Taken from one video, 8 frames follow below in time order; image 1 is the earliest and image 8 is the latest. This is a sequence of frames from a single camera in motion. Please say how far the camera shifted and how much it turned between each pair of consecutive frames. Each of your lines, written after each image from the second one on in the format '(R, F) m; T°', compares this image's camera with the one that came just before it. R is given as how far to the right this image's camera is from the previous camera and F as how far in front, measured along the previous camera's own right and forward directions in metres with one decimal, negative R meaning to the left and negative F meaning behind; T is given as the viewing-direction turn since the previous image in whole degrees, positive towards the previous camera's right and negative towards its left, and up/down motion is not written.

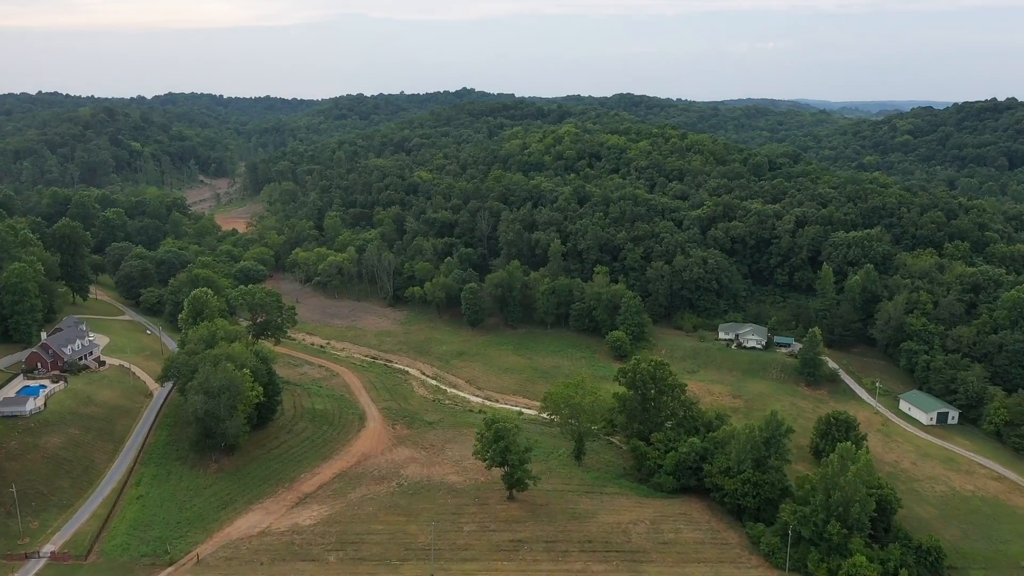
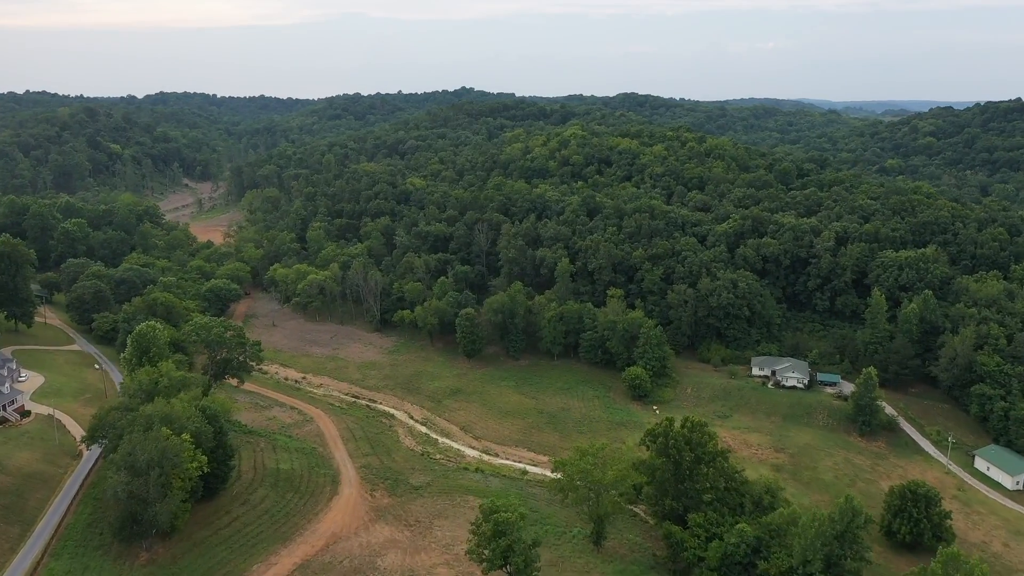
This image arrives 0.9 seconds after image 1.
(-0.2, +7.8) m; 0°
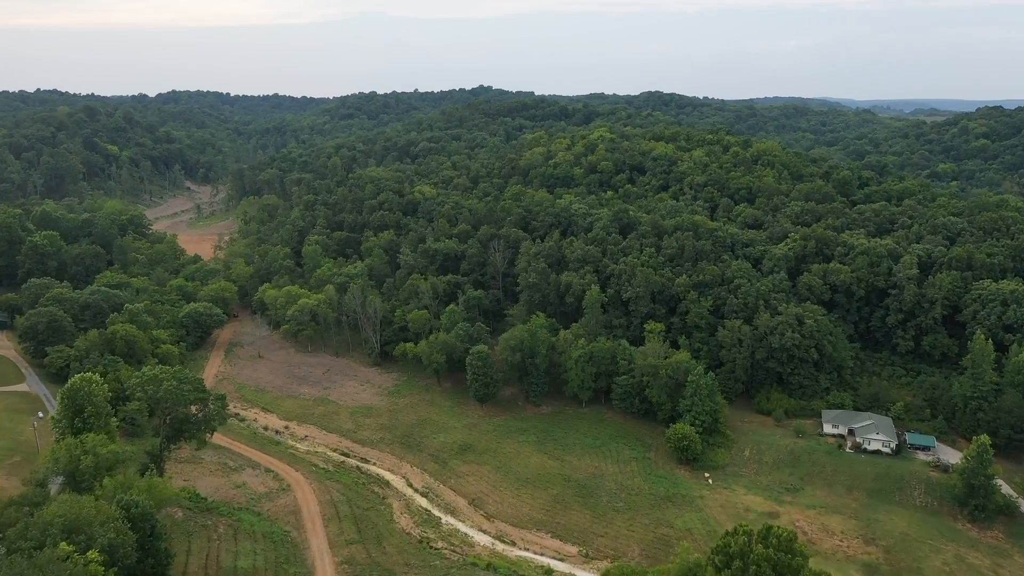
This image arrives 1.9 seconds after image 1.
(-0.2, +8.8) m; -1°
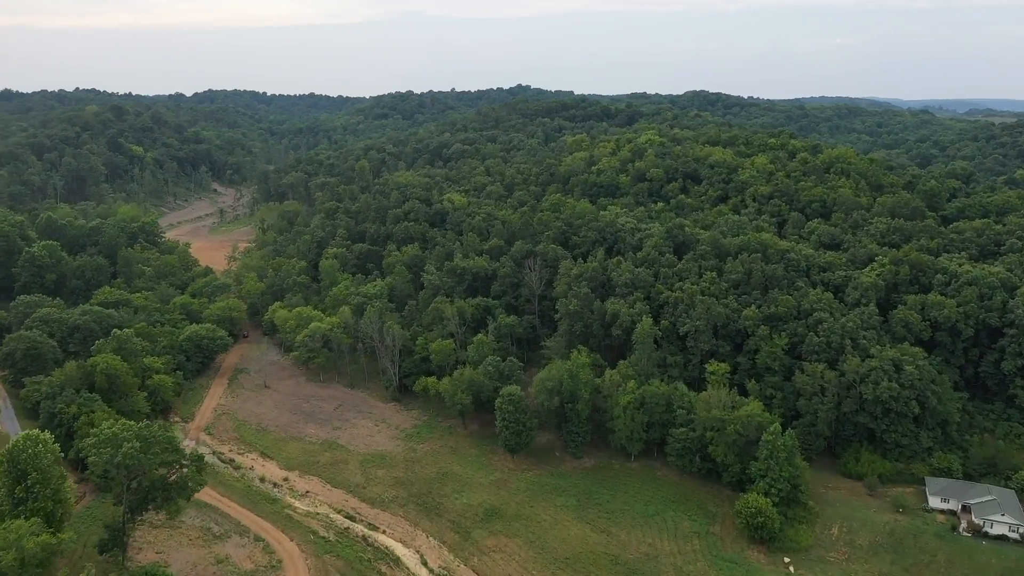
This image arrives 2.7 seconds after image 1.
(-0.1, +7.0) m; -3°
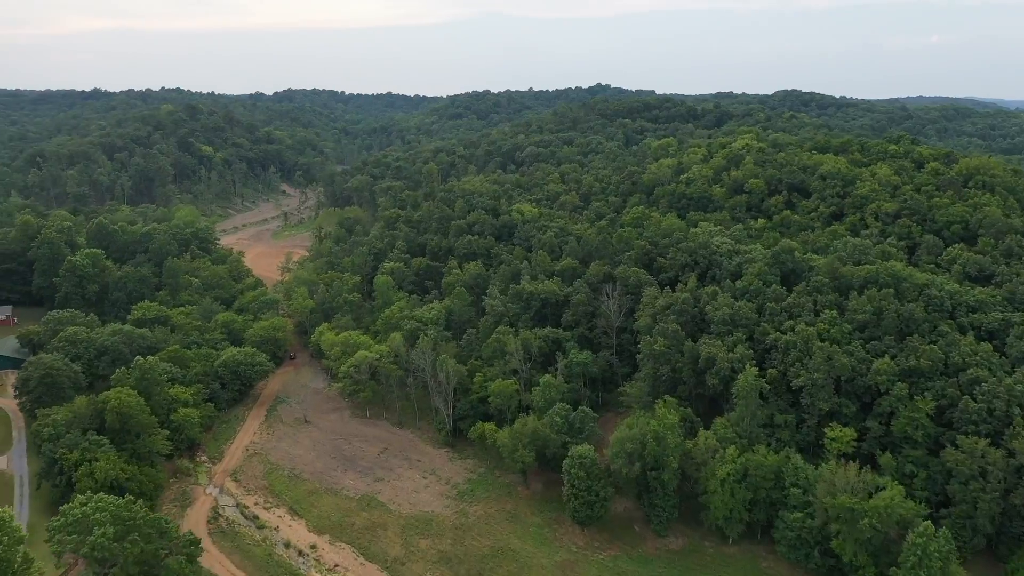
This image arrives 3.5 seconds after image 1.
(0.0, +7.0) m; -5°
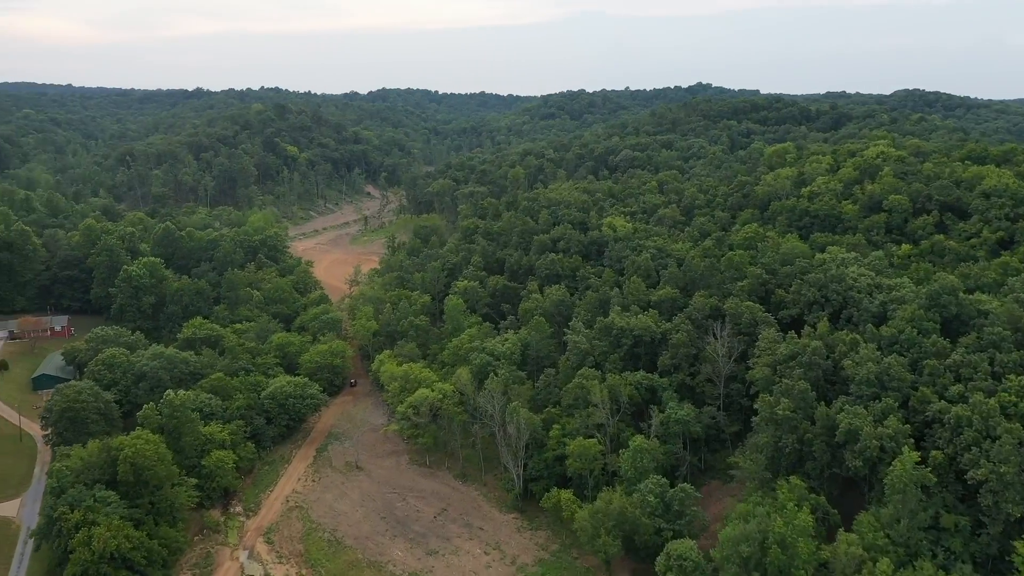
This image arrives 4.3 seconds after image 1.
(+0.1, +7.0) m; -6°
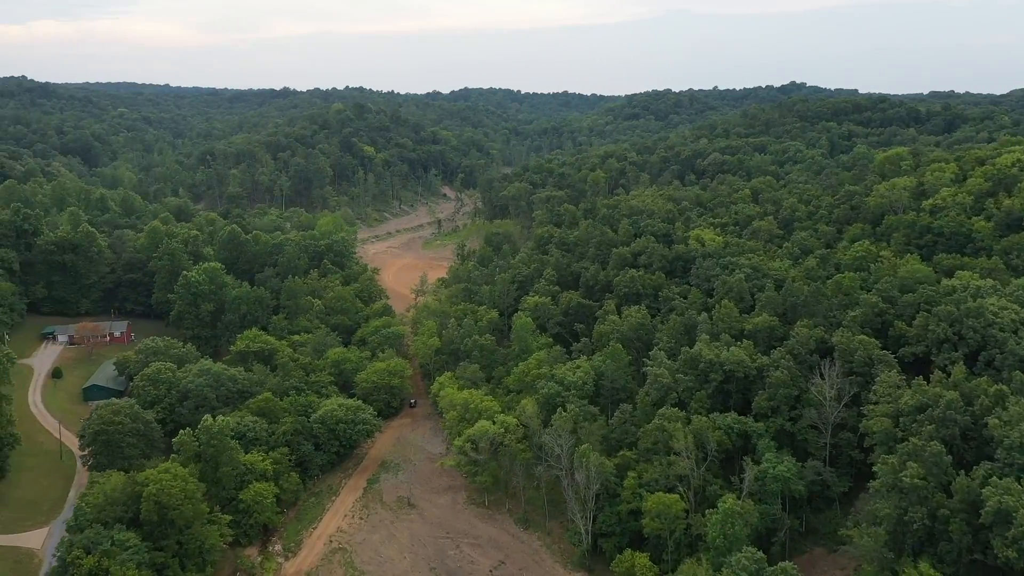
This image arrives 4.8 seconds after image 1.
(+0.2, +4.4) m; -6°
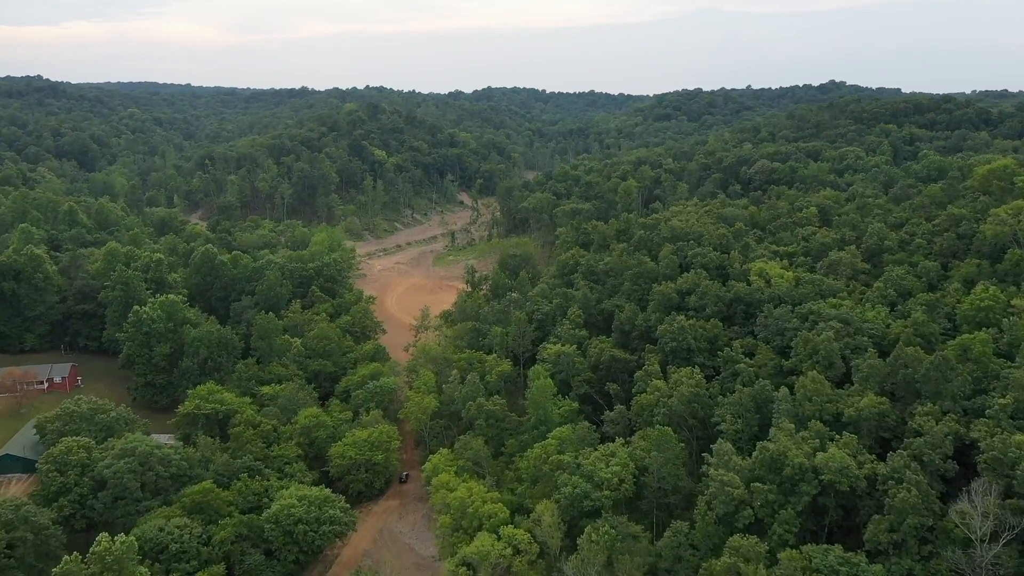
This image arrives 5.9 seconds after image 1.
(+0.4, +9.5) m; -2°
